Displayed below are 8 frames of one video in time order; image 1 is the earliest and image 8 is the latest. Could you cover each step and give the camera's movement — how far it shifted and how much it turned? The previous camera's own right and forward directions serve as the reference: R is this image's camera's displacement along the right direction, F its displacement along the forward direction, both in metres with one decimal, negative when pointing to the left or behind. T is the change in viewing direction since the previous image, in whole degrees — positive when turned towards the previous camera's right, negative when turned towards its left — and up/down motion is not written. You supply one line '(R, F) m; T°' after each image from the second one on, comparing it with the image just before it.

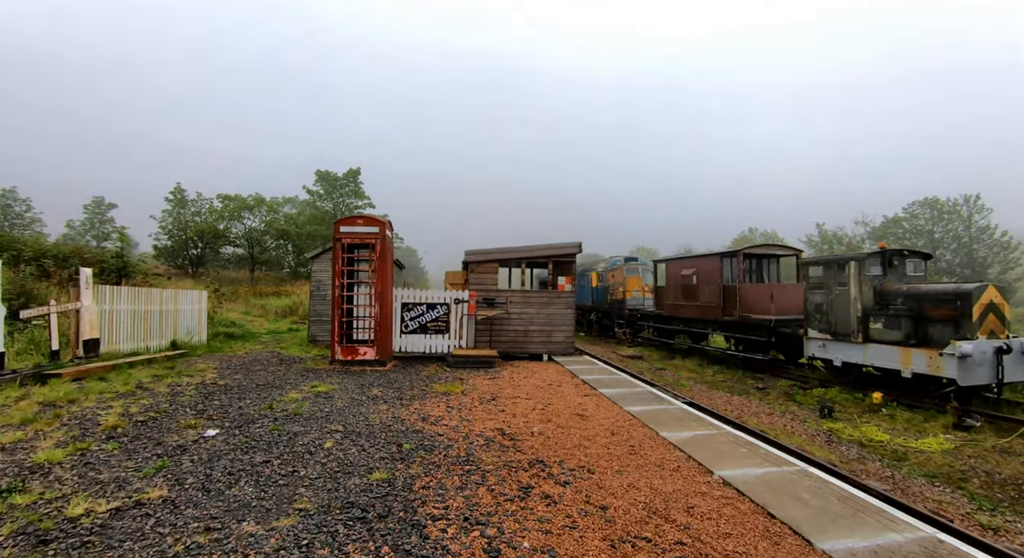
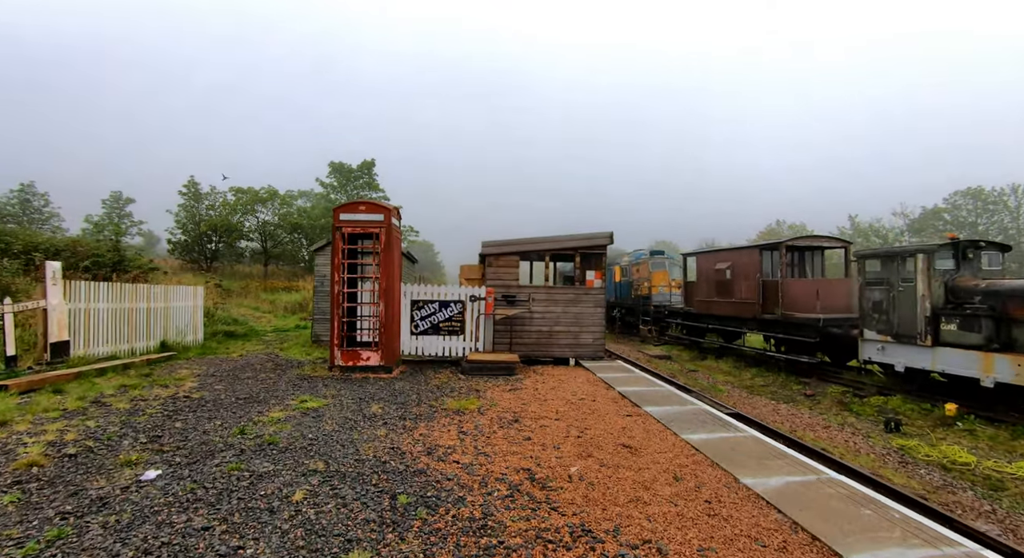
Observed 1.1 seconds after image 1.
(-0.1, +1.4) m; -2°
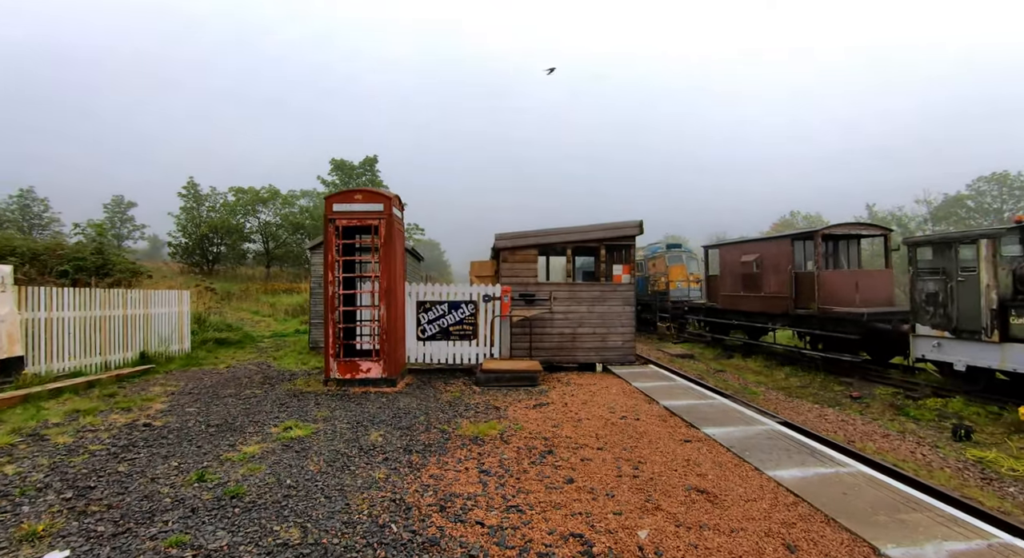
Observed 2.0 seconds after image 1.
(-0.2, +1.2) m; -1°
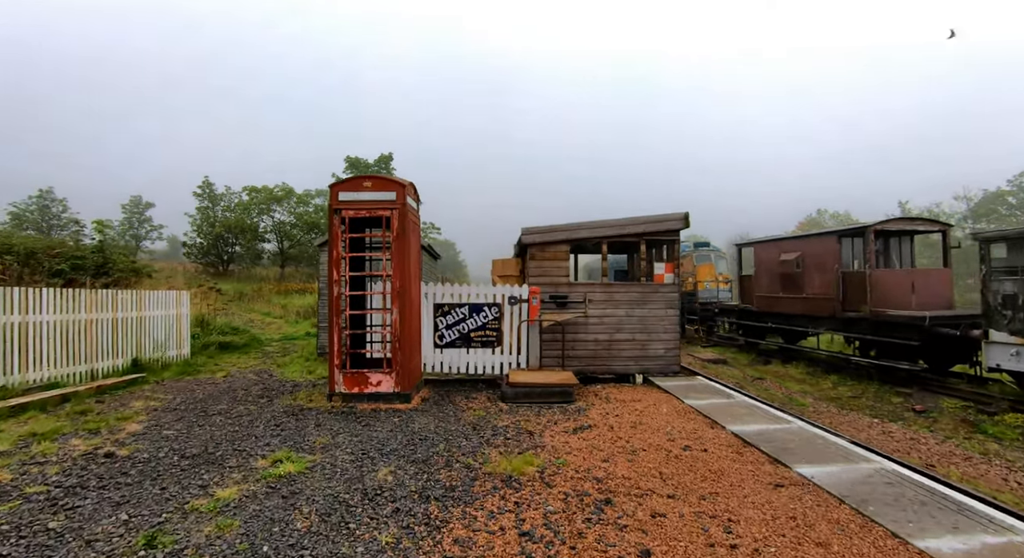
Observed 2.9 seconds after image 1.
(-0.2, +1.1) m; -2°
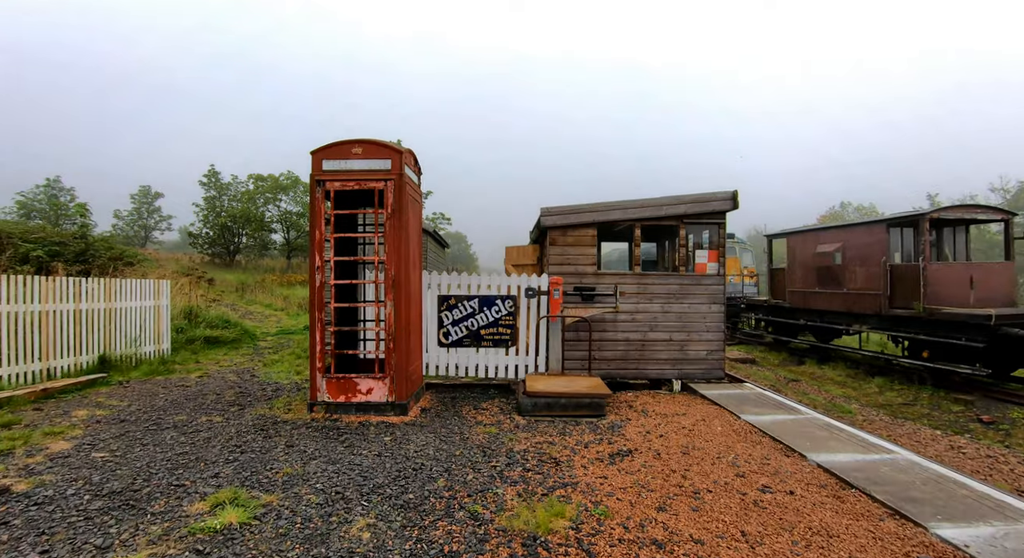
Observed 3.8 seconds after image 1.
(-0.1, +1.2) m; -1°
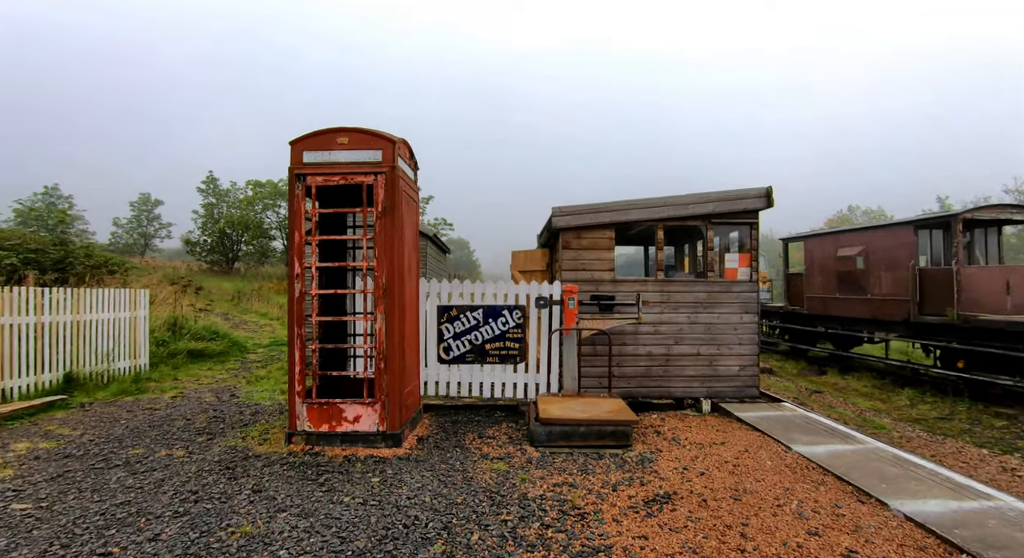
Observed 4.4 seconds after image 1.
(-0.1, +0.8) m; 0°
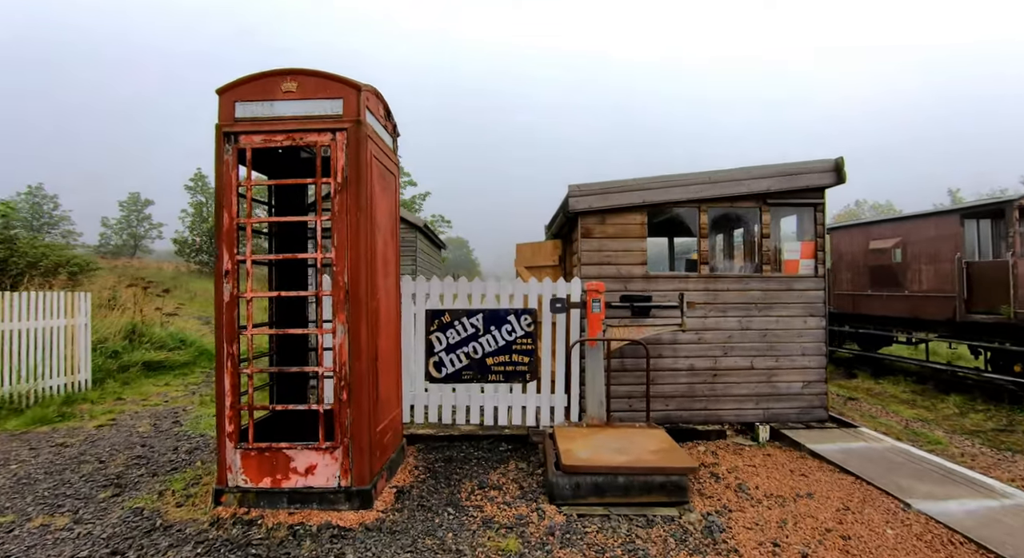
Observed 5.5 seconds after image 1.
(-0.1, +1.3) m; 0°
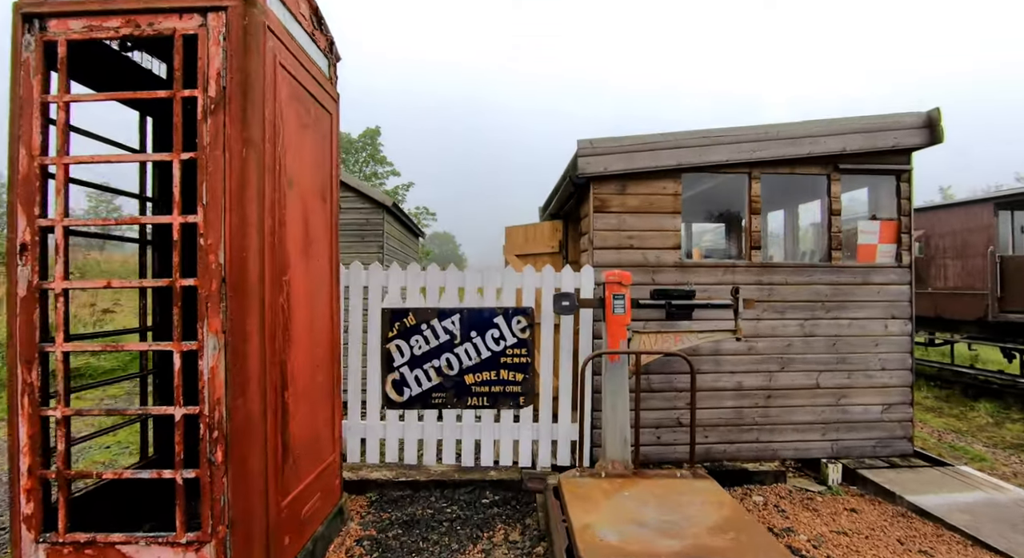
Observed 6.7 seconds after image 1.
(0.0, +1.4) m; +1°
